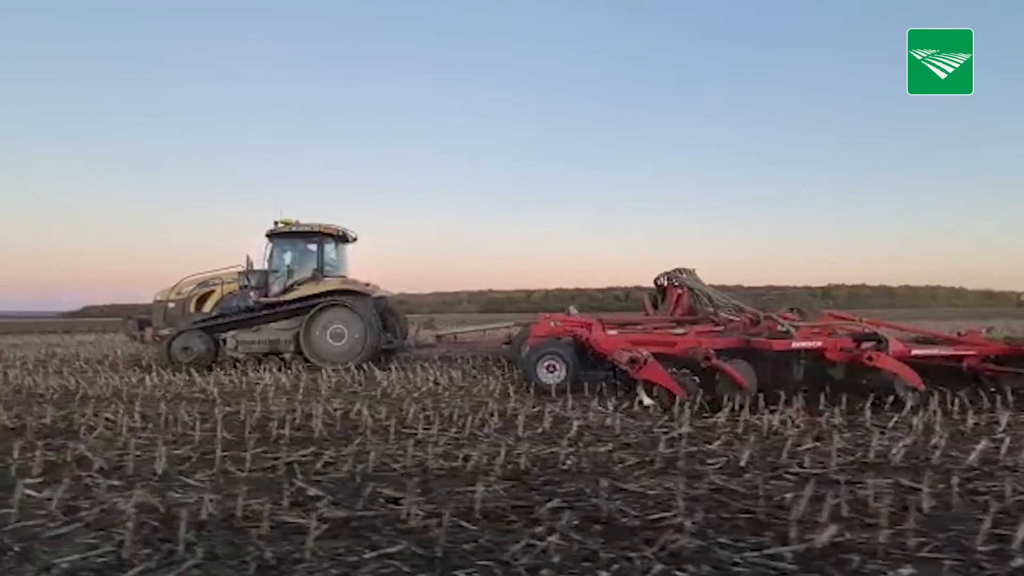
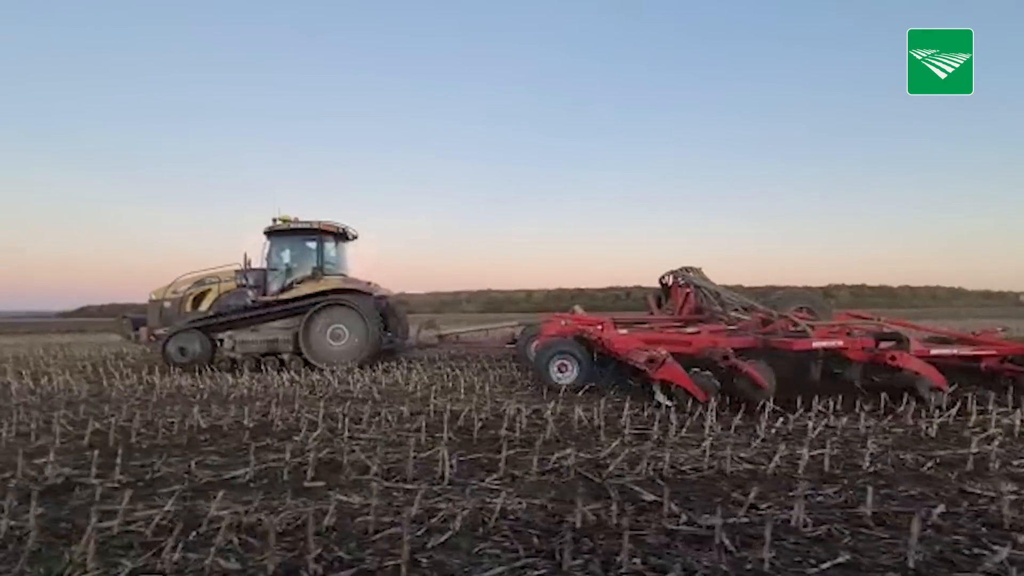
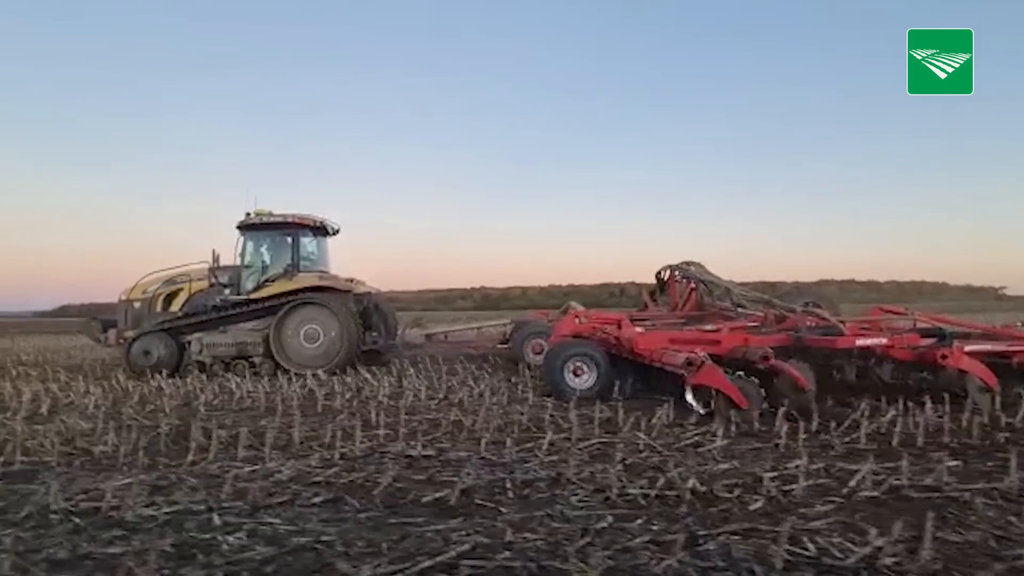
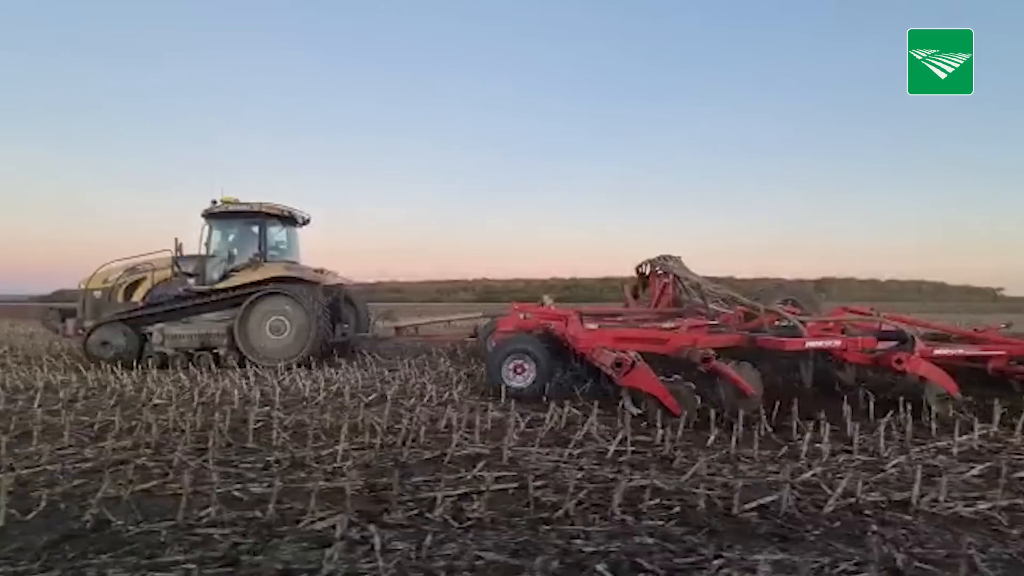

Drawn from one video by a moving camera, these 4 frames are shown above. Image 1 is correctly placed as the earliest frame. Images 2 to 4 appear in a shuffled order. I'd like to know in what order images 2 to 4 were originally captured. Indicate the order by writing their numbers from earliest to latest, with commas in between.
2, 3, 4
